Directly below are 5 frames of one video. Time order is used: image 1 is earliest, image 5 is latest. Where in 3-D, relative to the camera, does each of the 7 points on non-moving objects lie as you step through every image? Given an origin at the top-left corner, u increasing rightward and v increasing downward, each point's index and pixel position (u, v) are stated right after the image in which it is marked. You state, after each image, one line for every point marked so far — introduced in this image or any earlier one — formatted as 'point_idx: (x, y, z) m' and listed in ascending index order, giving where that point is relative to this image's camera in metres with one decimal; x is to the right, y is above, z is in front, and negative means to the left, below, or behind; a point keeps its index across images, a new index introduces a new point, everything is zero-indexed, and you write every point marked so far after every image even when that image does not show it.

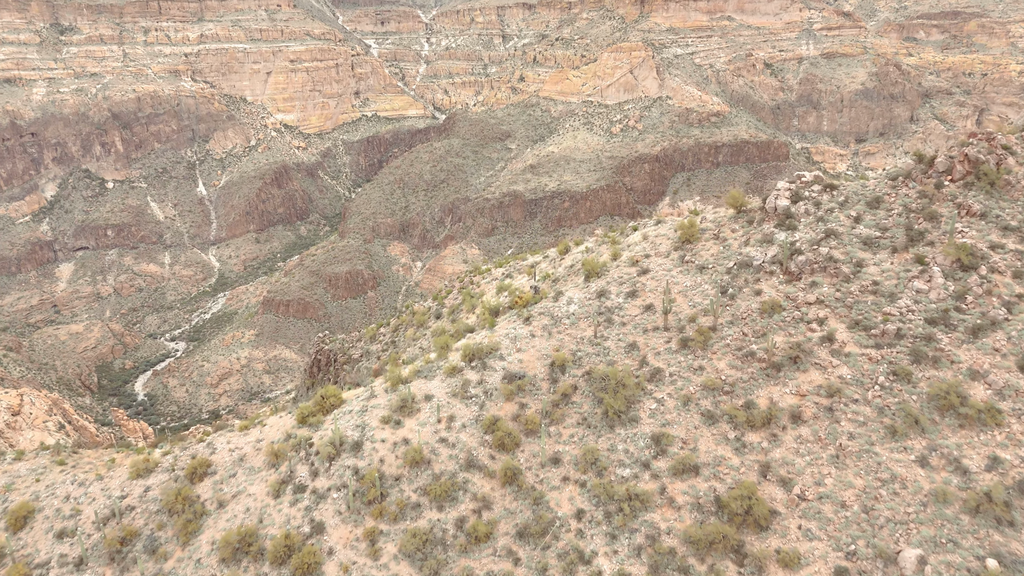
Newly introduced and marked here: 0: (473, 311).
0: (-1.1, -0.7, +19.6) m
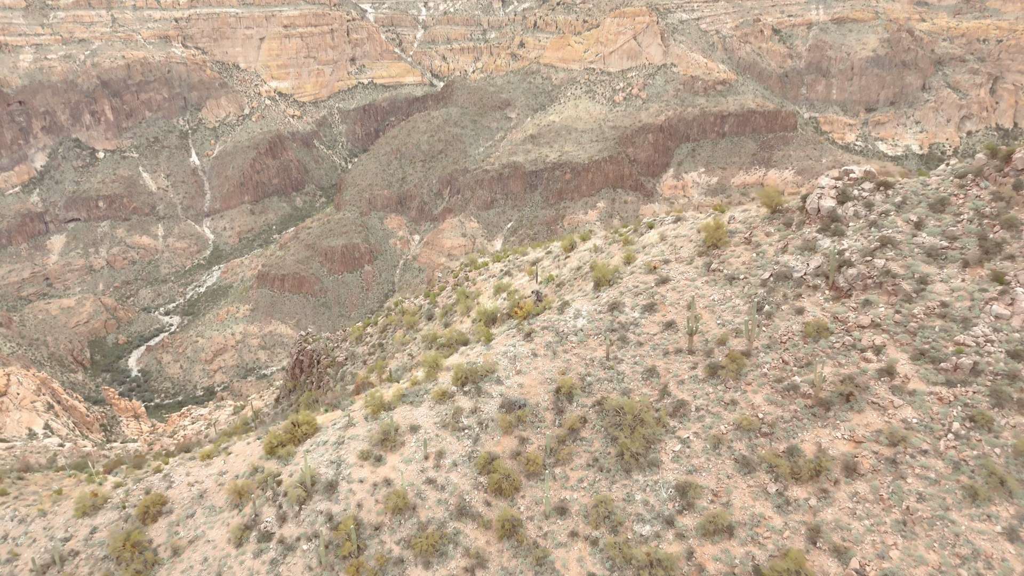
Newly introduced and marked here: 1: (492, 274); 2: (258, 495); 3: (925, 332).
0: (-1.1, -0.7, +17.6) m
1: (-0.6, +0.4, +19.8) m
2: (-4.3, -3.5, +12.4) m
3: (+5.9, -0.6, +10.4) m
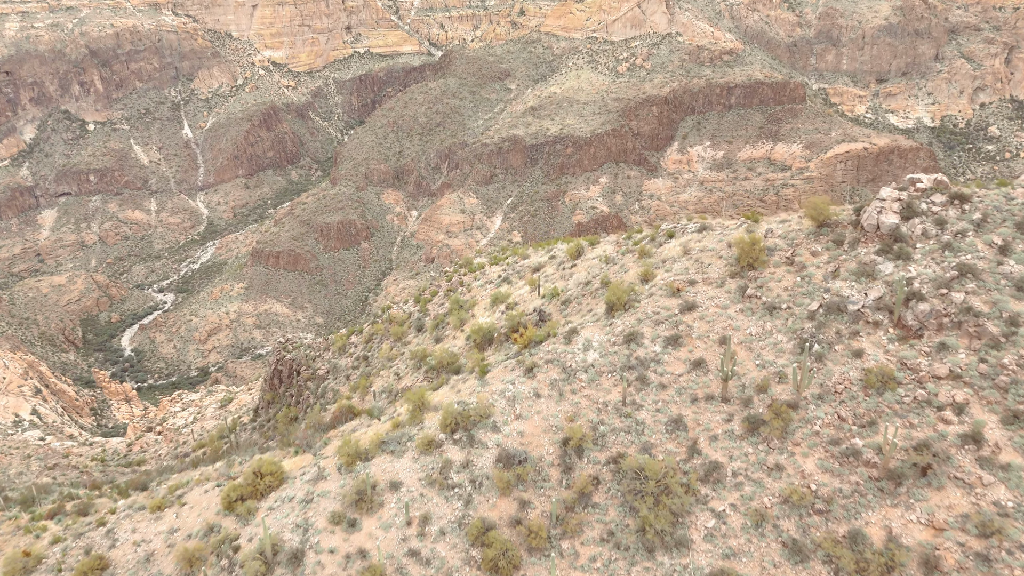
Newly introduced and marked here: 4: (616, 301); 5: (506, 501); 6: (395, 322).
0: (-1.1, -1.0, +15.6) m
1: (-0.6, +0.2, +17.8) m
2: (-4.4, -4.0, +10.5) m
3: (+5.9, -1.2, +8.5) m
4: (+1.7, -0.2, +12.2) m
5: (-0.1, -3.0, +10.0) m
6: (-3.0, -0.9, +18.5) m
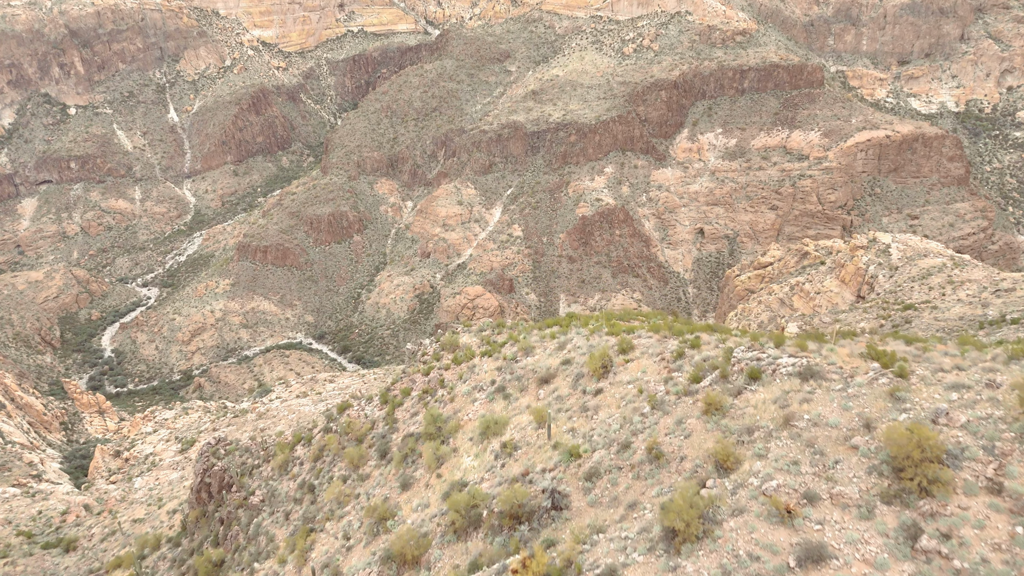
0: (-1.1, -3.0, +10.9) m
1: (-0.6, -1.7, +13.0) m
2: (-4.4, -6.2, +5.9) m
3: (+5.9, -3.4, +3.7) m
4: (+1.7, -2.3, +7.4) m
5: (-0.1, -5.1, +5.4) m
6: (-3.0, -2.8, +13.8) m
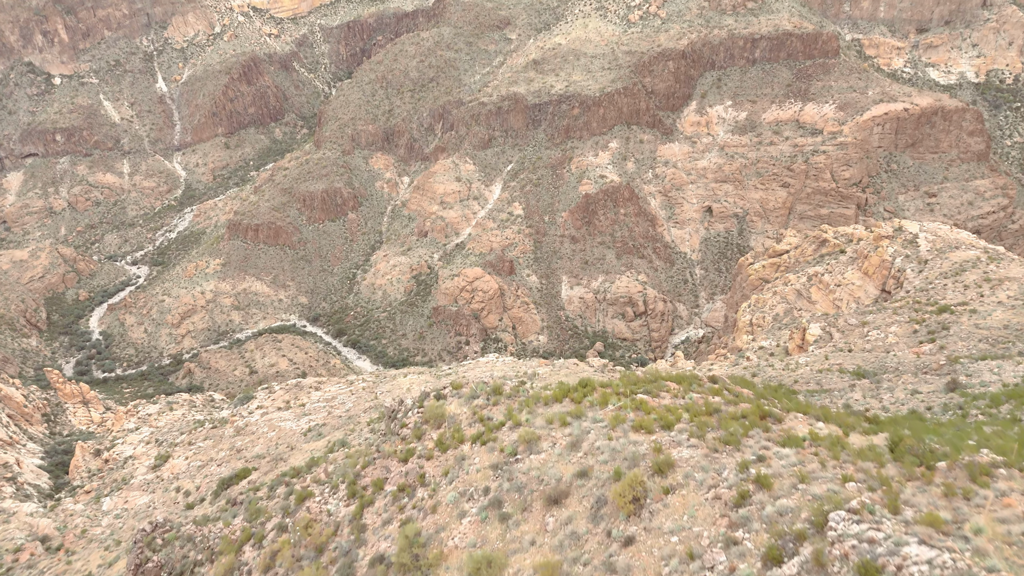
0: (-1.2, -4.1, +8.2) m
1: (-0.6, -2.8, +10.2) m
2: (-4.4, -7.6, +3.3) m
3: (+5.9, -4.9, +1.0) m
4: (+1.7, -3.6, +4.6) m
5: (-0.1, -6.5, +2.7) m
6: (-3.0, -3.8, +11.1) m
